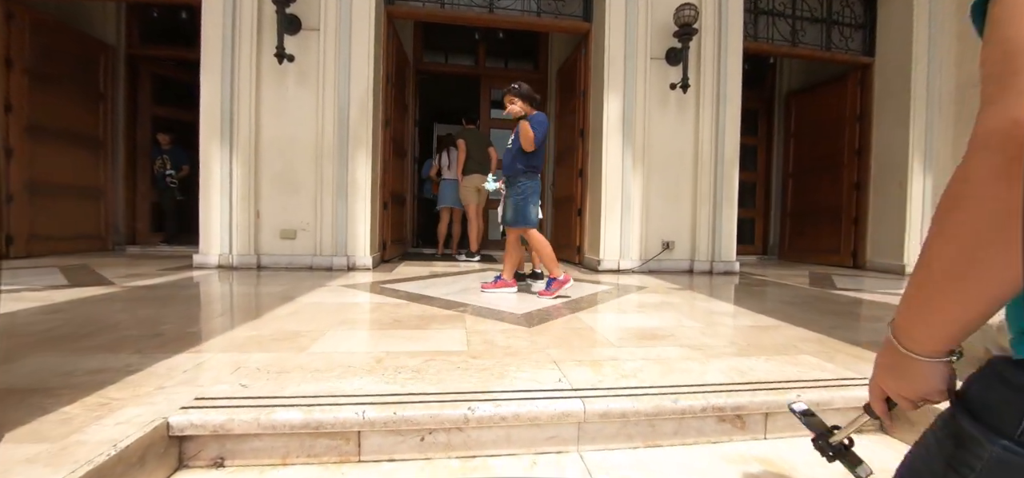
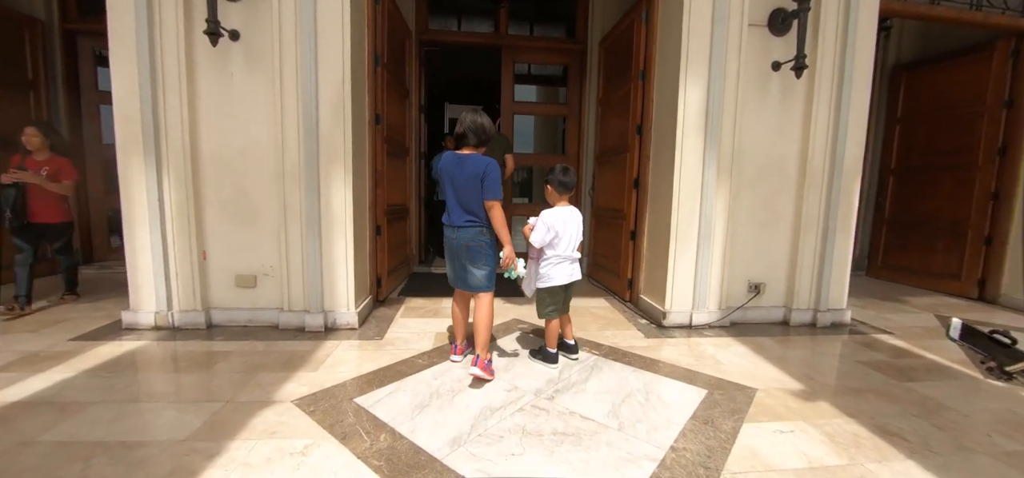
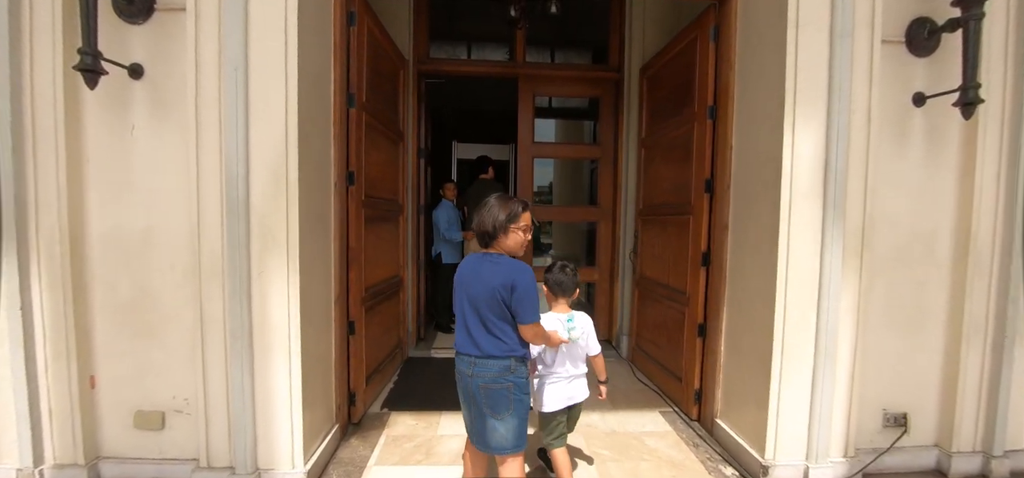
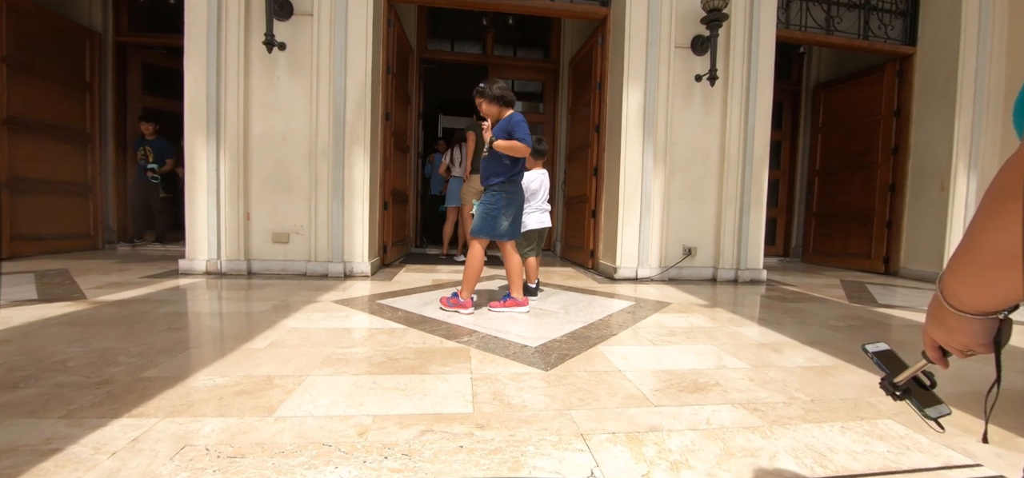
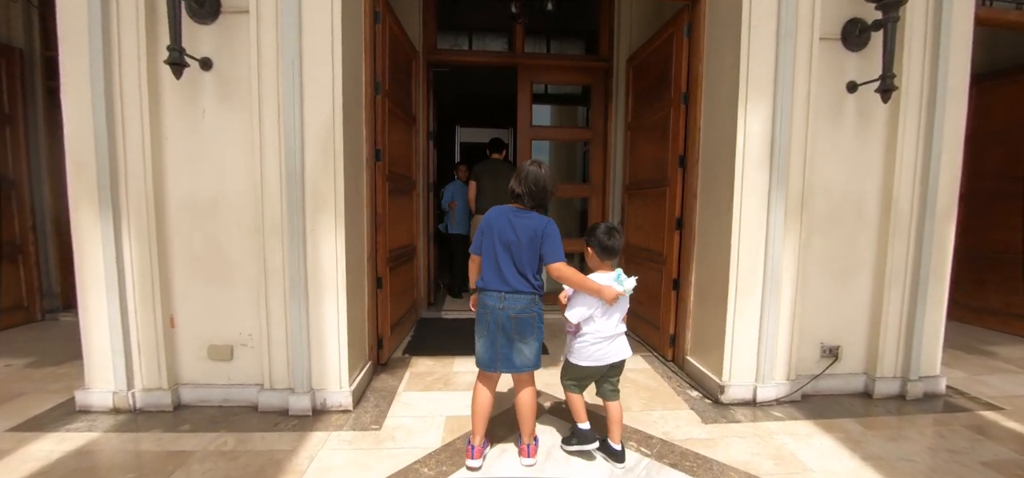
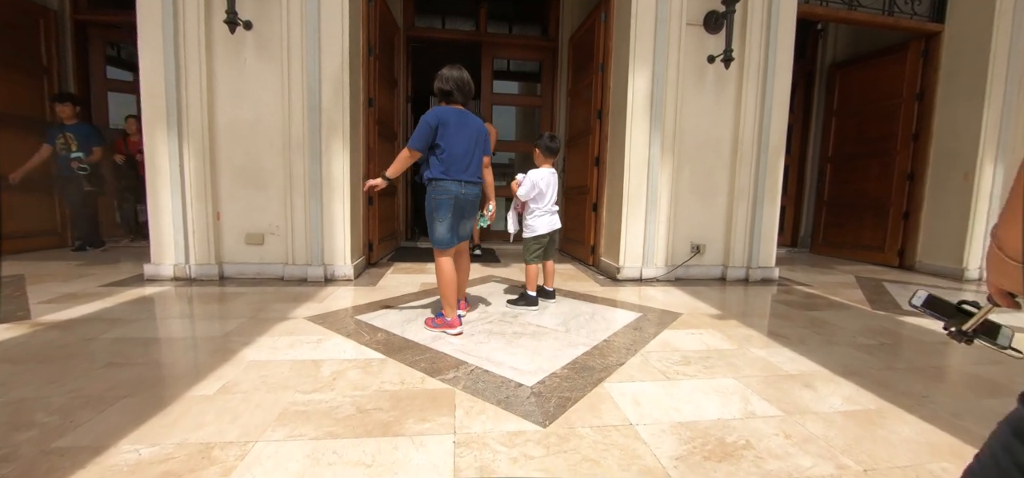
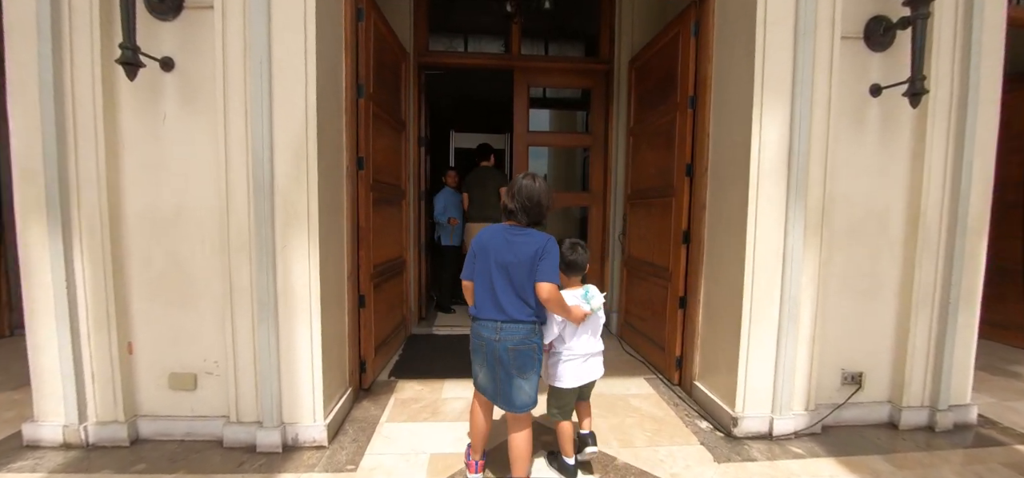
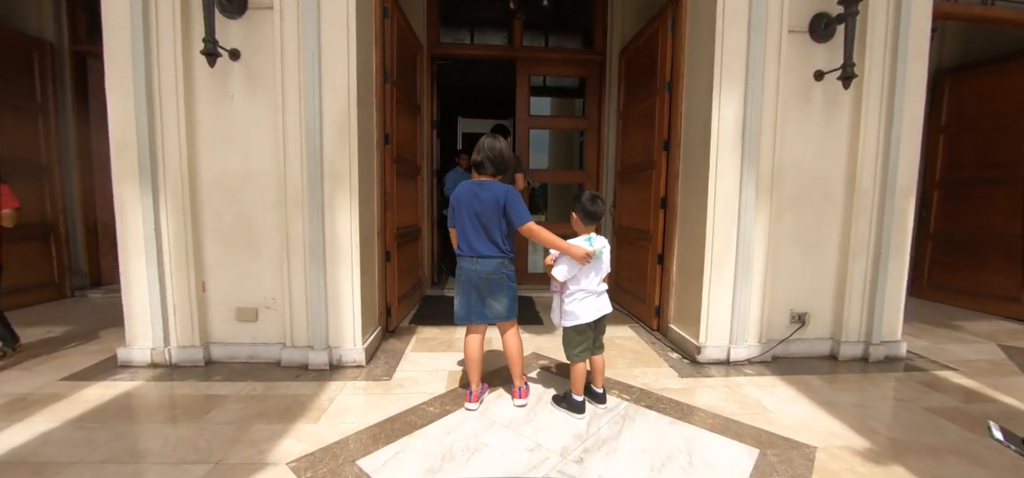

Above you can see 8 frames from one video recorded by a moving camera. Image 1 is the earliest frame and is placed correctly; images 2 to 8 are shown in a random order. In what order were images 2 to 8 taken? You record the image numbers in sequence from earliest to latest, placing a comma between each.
4, 6, 2, 8, 5, 7, 3
